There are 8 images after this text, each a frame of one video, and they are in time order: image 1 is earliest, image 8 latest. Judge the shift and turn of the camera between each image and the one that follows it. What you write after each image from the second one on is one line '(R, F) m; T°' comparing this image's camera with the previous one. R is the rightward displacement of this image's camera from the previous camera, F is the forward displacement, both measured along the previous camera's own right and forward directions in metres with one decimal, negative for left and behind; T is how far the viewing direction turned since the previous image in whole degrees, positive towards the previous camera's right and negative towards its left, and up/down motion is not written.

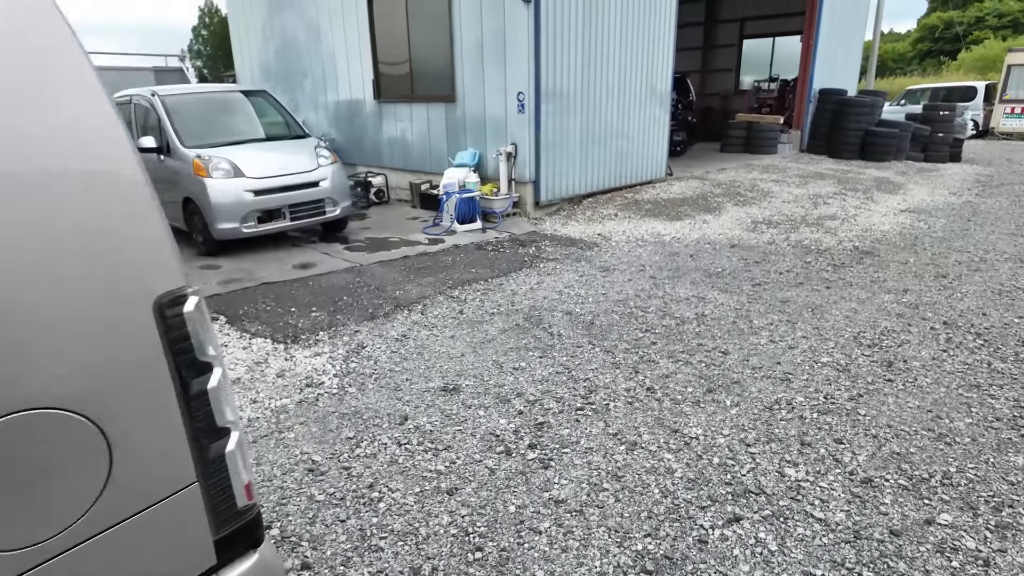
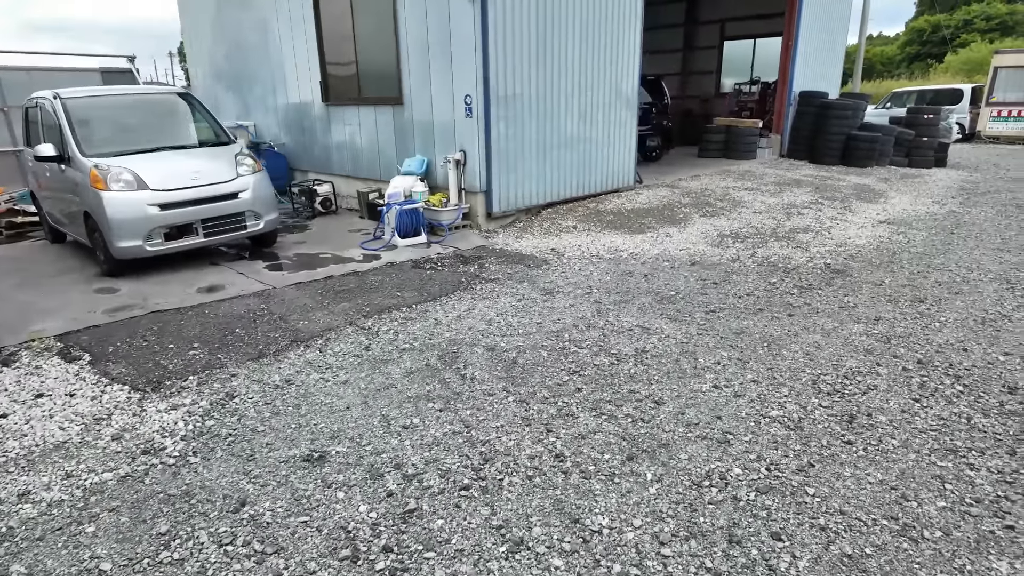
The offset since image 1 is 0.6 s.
(+0.5, +0.5) m; +1°
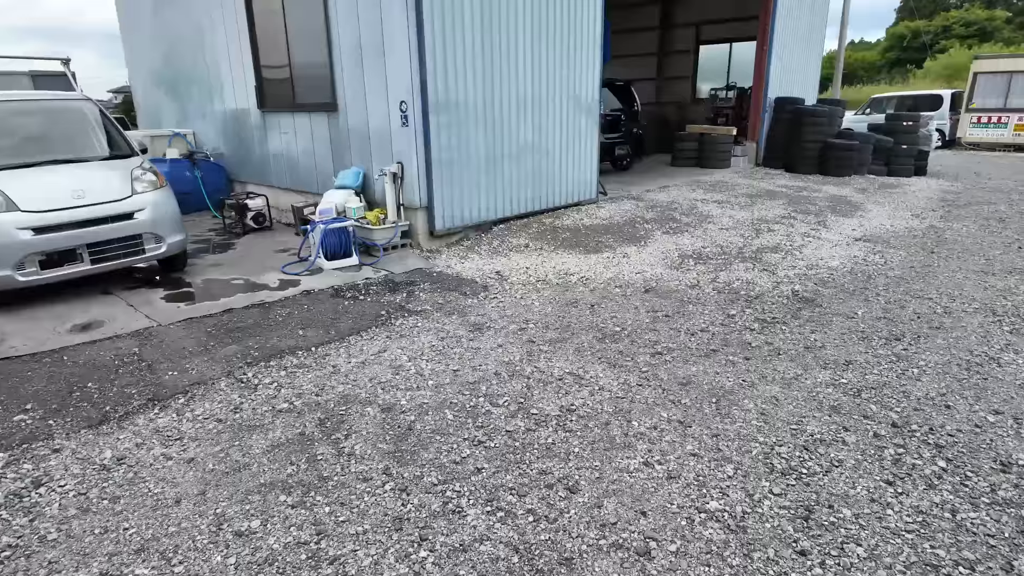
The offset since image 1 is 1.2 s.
(+0.4, +0.5) m; +1°
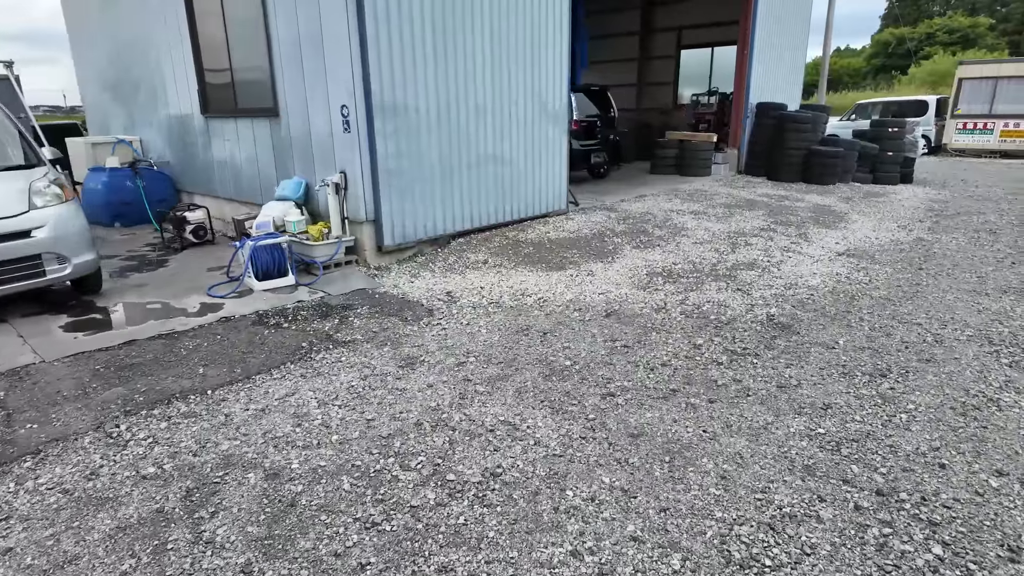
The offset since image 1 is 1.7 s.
(+0.3, +0.4) m; +1°
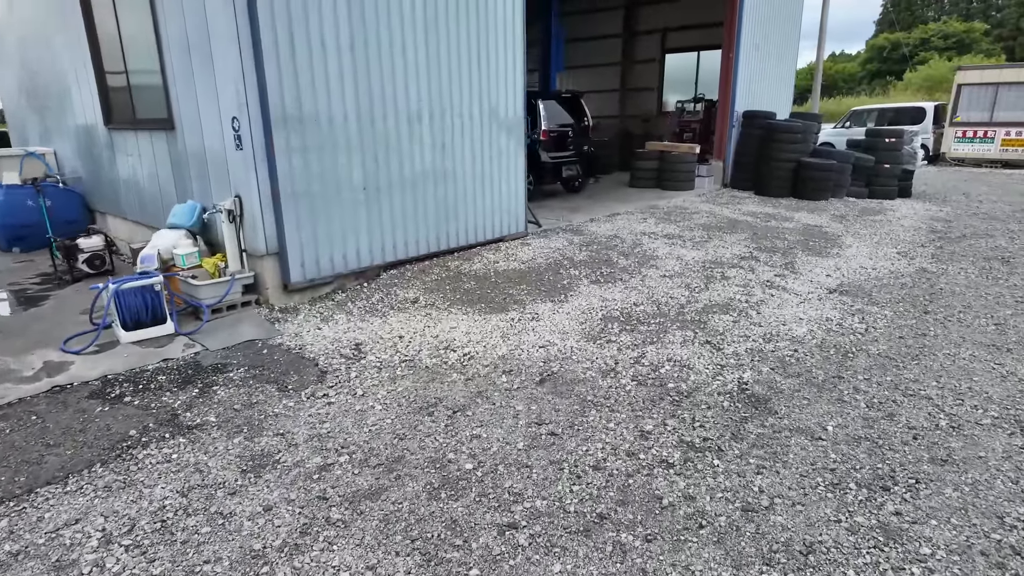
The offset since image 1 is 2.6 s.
(+0.5, +0.8) m; 0°
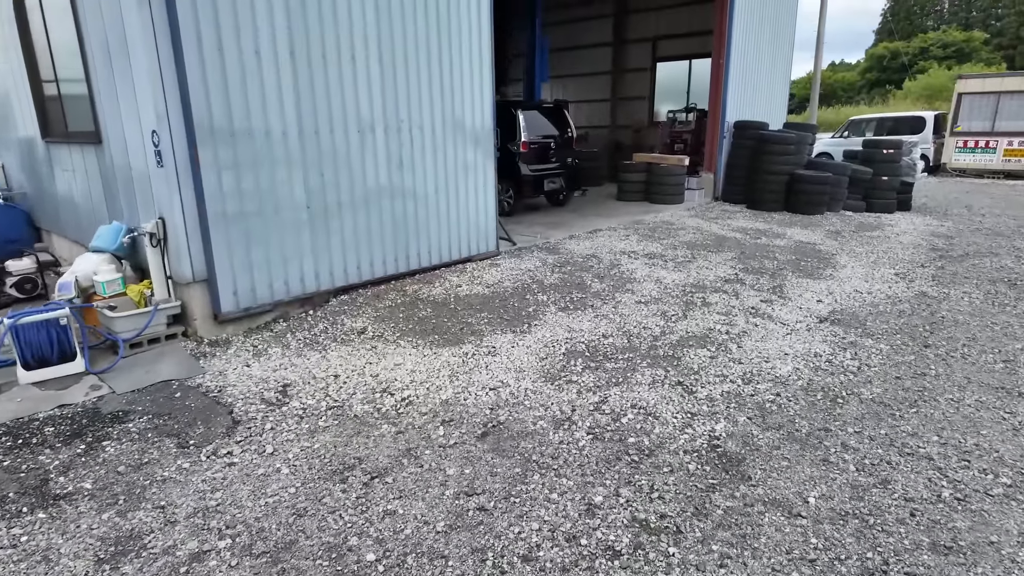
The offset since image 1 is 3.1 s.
(+0.3, +0.4) m; 0°
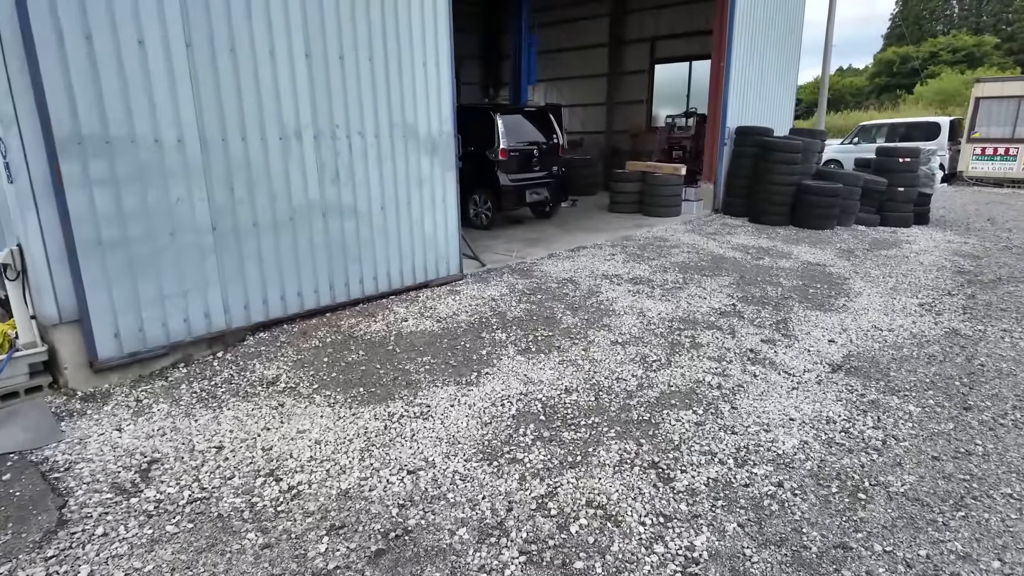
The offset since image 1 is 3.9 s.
(+0.4, +0.7) m; -1°
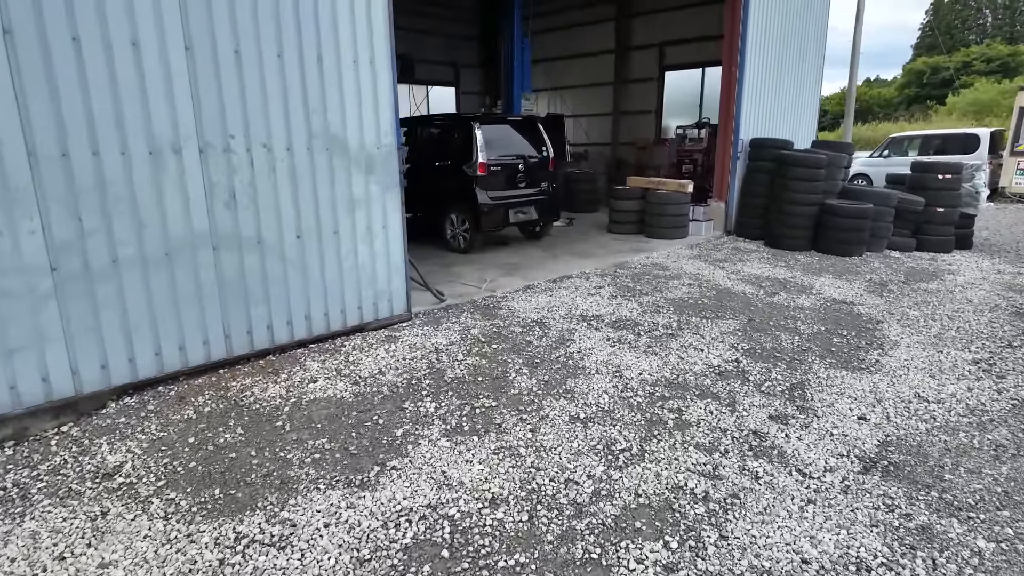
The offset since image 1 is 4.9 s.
(+0.5, +0.9) m; -2°
